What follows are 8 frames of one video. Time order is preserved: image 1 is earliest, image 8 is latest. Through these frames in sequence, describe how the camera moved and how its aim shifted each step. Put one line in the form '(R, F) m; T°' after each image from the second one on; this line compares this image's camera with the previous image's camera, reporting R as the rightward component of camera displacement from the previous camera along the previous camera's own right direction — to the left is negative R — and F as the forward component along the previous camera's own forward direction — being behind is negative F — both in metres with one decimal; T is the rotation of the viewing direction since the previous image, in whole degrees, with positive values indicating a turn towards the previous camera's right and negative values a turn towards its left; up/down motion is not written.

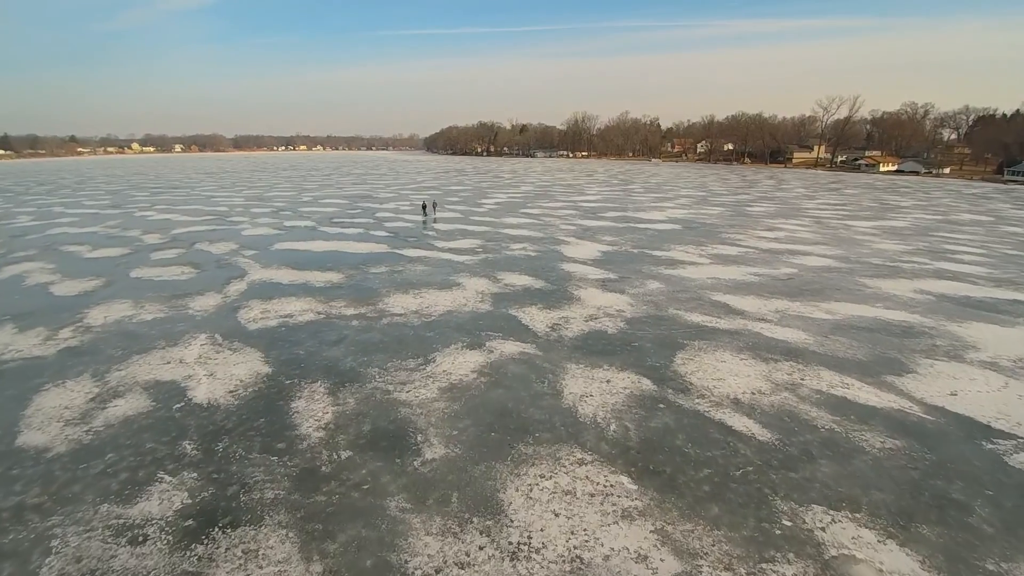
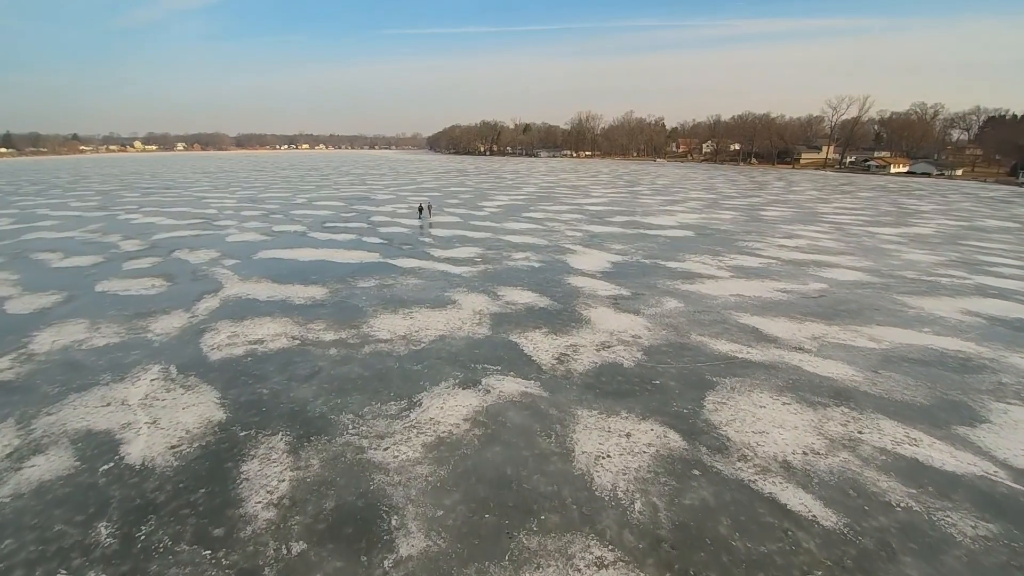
(0.0, +0.9) m; 0°
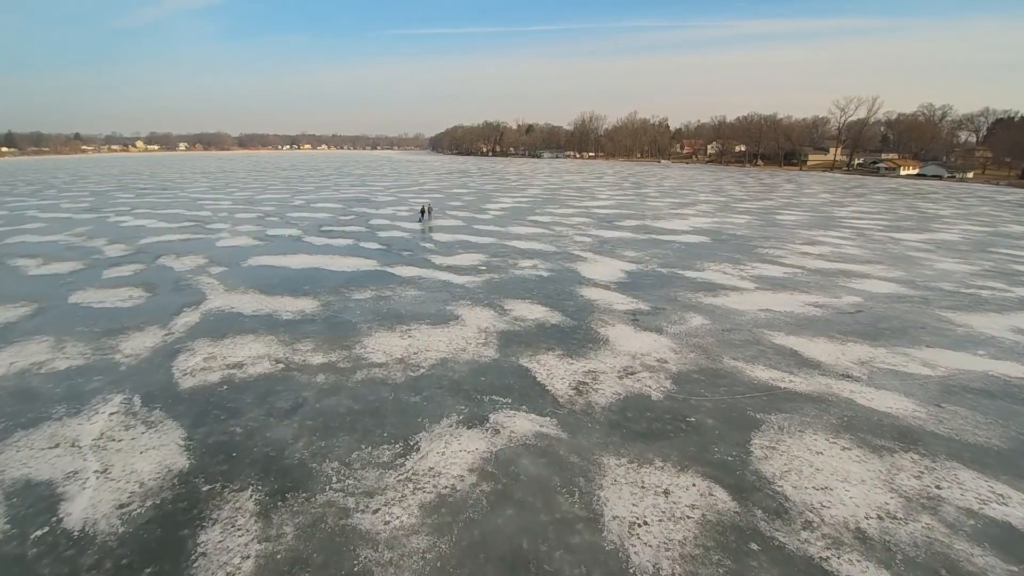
(-0.1, +0.7) m; 0°
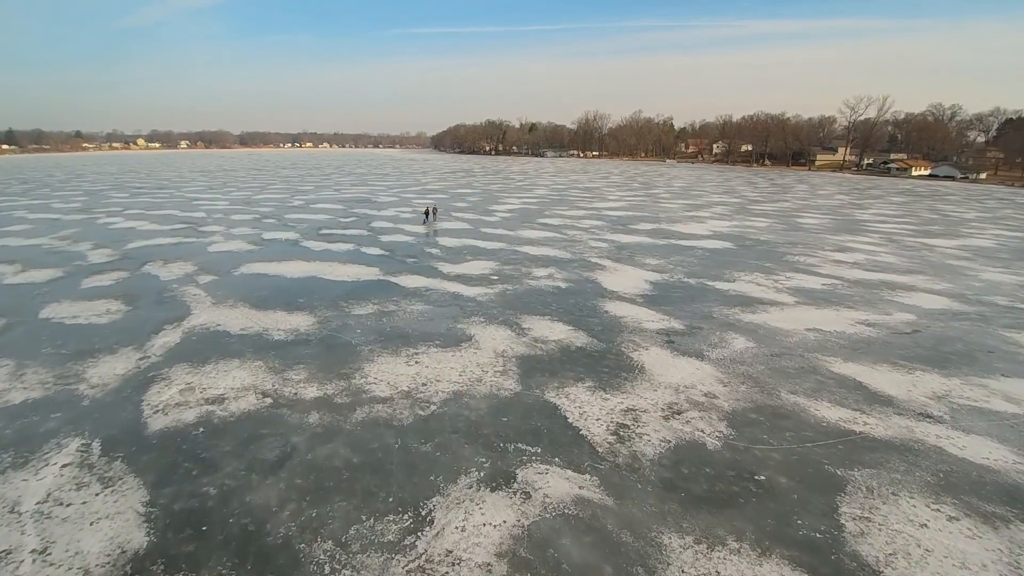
(-0.2, +0.8) m; 0°
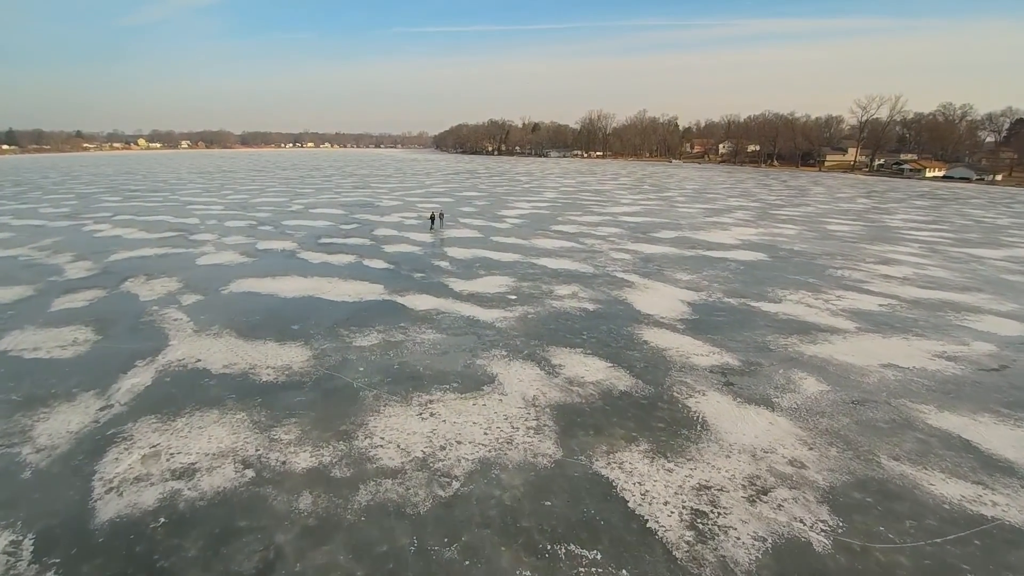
(-0.3, +1.0) m; 0°
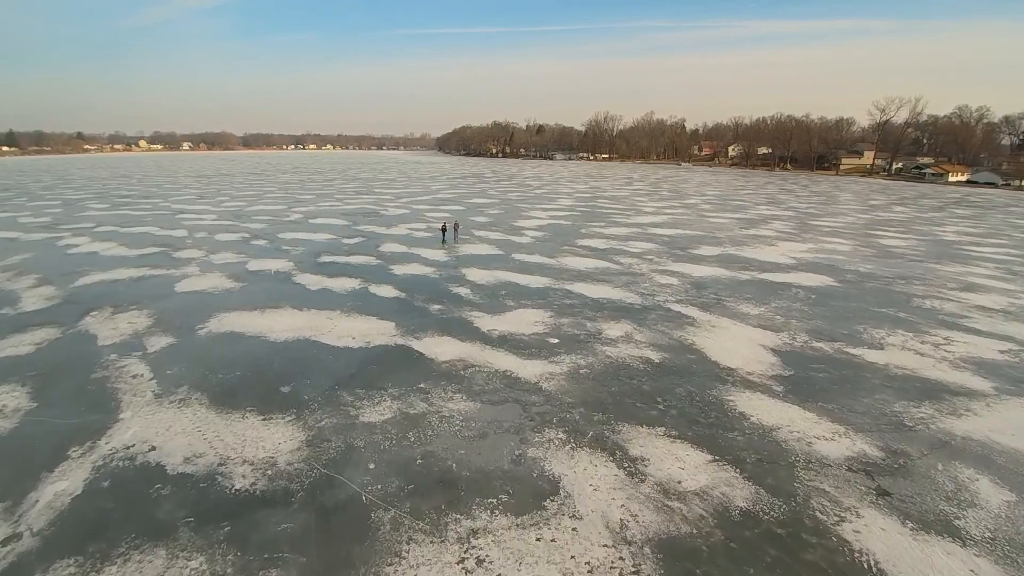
(-0.4, +1.6) m; 0°
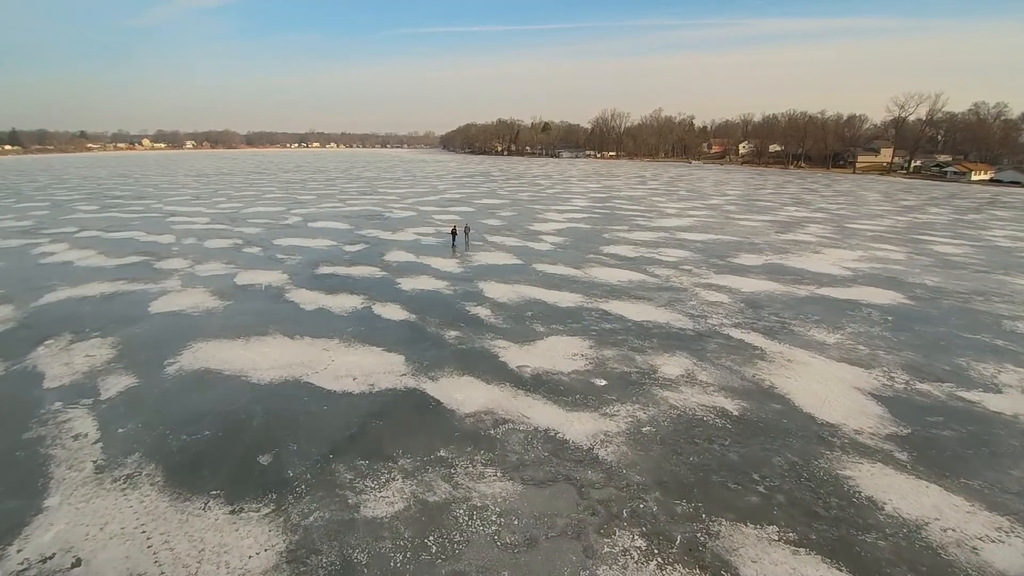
(-0.3, +1.3) m; 0°
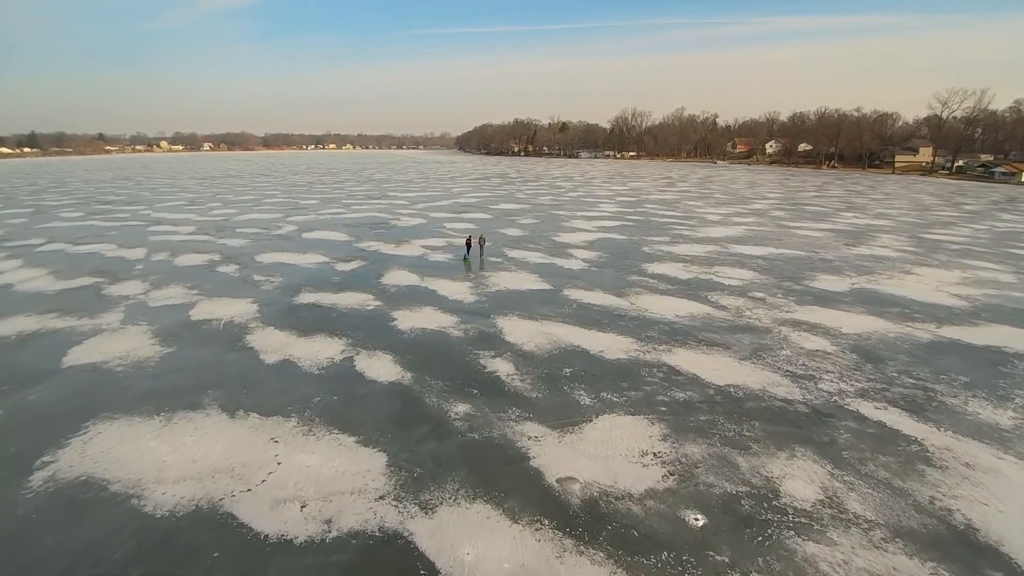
(-0.1, +2.1) m; -1°
